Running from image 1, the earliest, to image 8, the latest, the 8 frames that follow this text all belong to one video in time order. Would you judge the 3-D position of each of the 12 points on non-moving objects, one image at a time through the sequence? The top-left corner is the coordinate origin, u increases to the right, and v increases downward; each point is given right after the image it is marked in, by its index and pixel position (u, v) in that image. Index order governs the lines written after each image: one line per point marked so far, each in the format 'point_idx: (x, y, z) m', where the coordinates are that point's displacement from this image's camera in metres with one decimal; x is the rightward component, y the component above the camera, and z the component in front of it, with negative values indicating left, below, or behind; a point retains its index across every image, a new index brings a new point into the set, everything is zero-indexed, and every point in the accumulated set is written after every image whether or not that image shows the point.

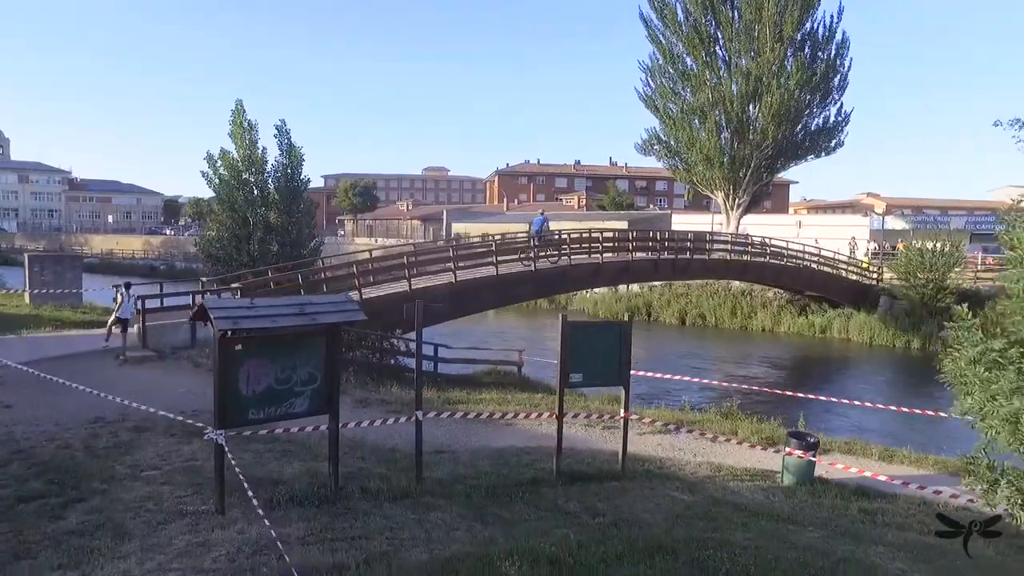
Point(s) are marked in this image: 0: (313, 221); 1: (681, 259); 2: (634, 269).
0: (-4.0, +1.3, +16.9) m
1: (+3.9, +0.6, +18.8) m
2: (+2.6, +0.3, +17.4) m
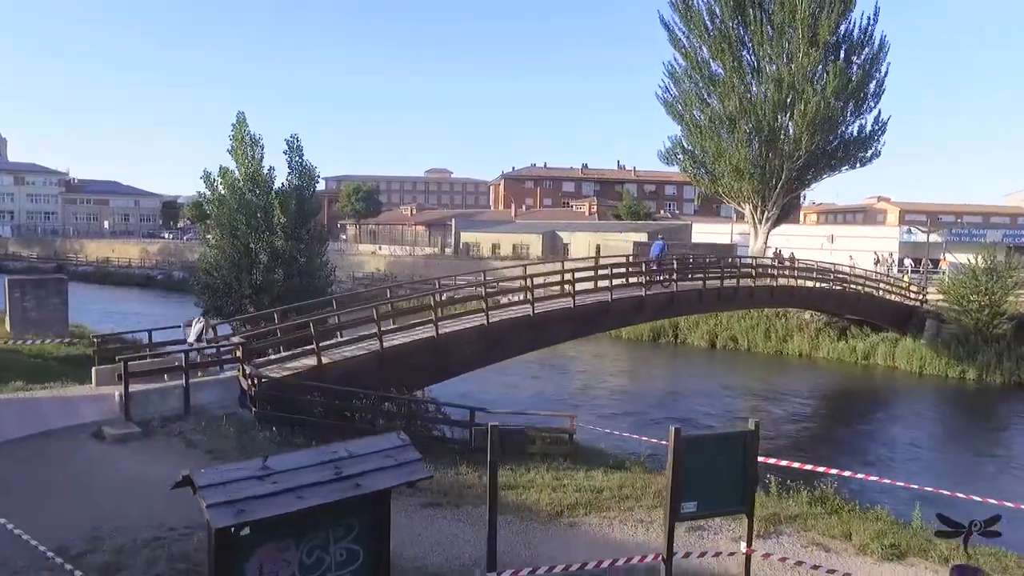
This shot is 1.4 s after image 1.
0: (-3.4, +0.7, +15.2) m
1: (+4.5, -0.1, +17.2) m
2: (+3.2, -0.3, +15.7) m
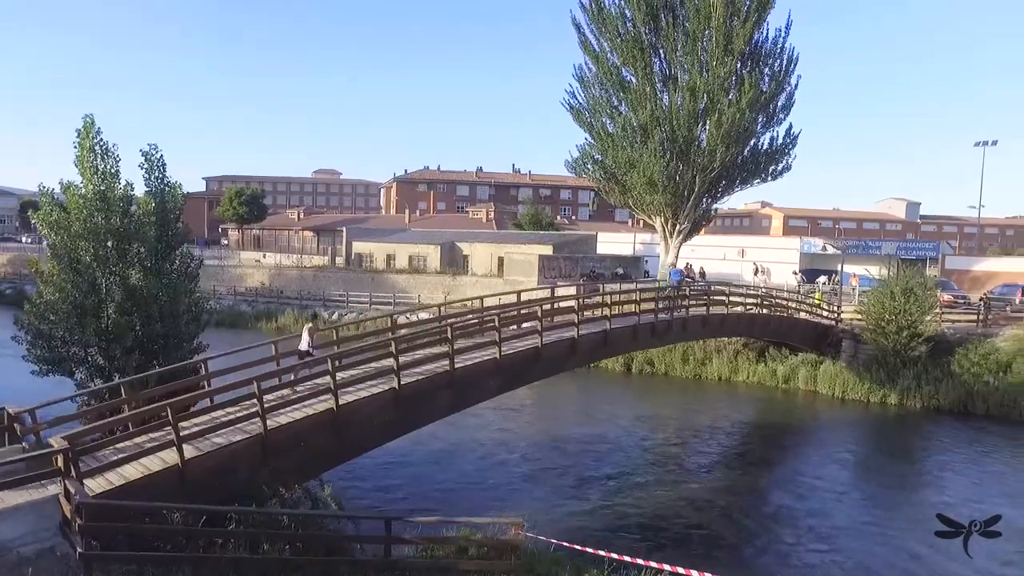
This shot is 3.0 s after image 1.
0: (-4.8, +0.1, +12.5) m
1: (+2.8, -0.7, +15.5) m
2: (+1.7, -0.9, +13.9) m
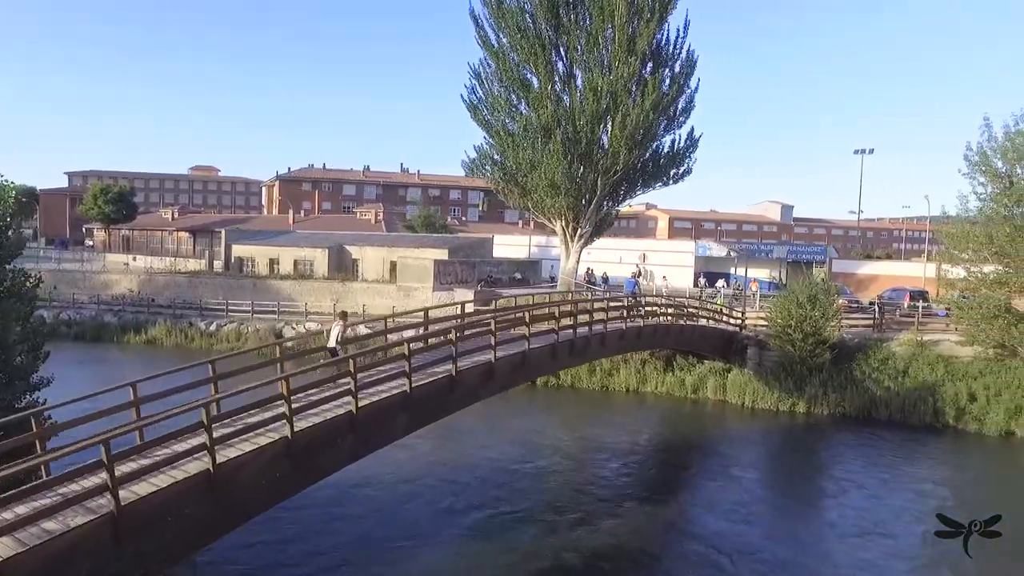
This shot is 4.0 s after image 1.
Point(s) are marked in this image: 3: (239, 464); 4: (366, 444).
0: (-6.0, -0.2, +10.3) m
1: (+1.1, -0.9, +14.3) m
2: (+0.3, -1.1, +12.6) m
3: (-2.4, -1.5, +7.3) m
4: (-1.6, -1.7, +9.0) m
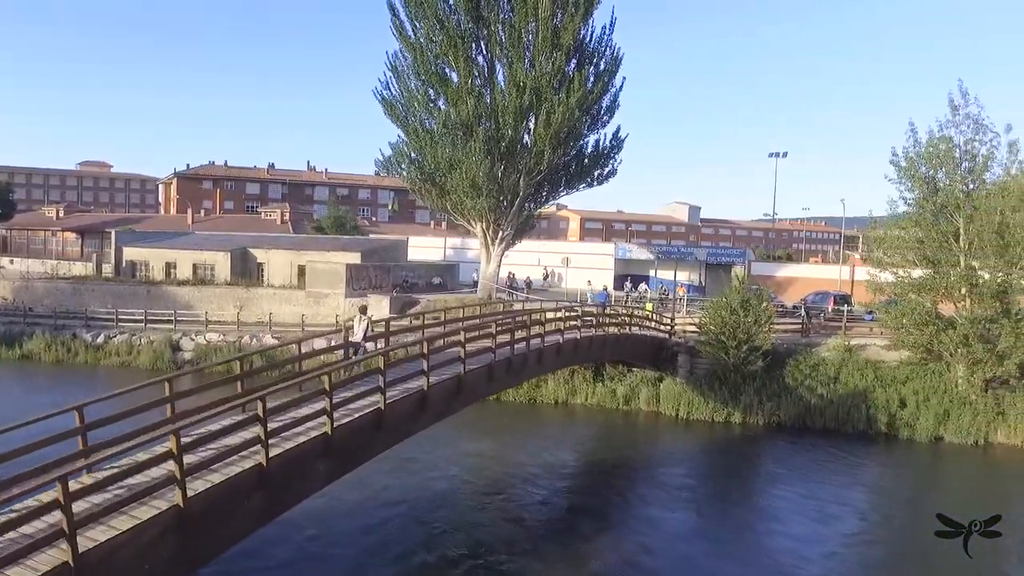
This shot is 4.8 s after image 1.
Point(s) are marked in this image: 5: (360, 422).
0: (-6.6, -0.4, +8.2) m
1: (+0.1, -1.1, +13.0) m
2: (-0.6, -1.3, +11.1) m
3: (-2.7, -1.7, +5.6) m
4: (-2.1, -1.9, +7.3) m
5: (-1.5, -1.4, +8.5) m
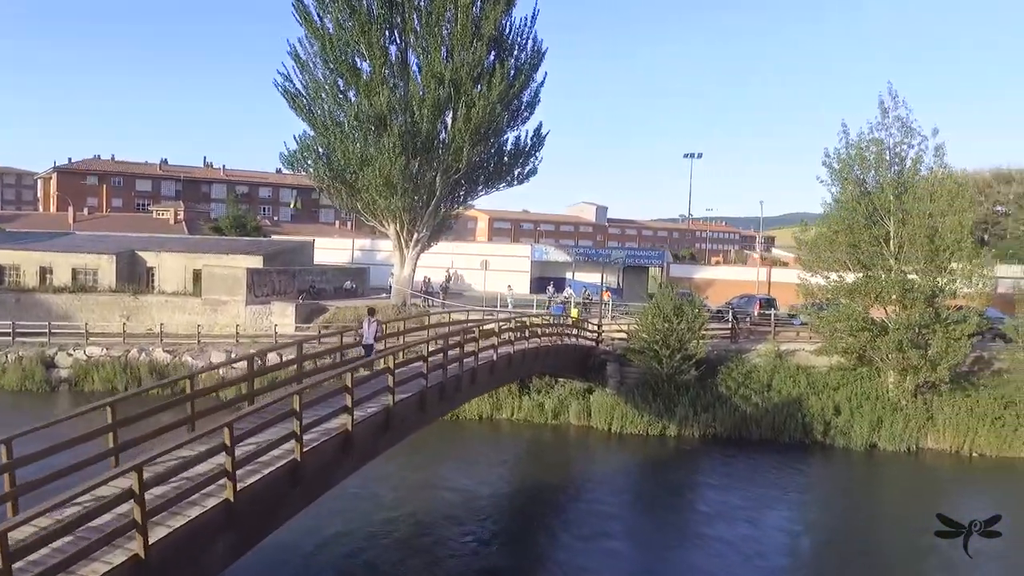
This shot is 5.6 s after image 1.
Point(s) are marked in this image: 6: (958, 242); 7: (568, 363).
0: (-6.9, -0.6, +5.9) m
1: (-0.9, -1.2, +11.4) m
2: (-1.3, -1.5, +9.5) m
3: (-2.8, -1.9, +3.7) m
4: (-2.3, -2.0, +5.5) m
5: (-1.9, -1.5, +6.8) m
6: (+10.8, +1.1, +20.1) m
7: (+1.3, -1.8, +19.8) m
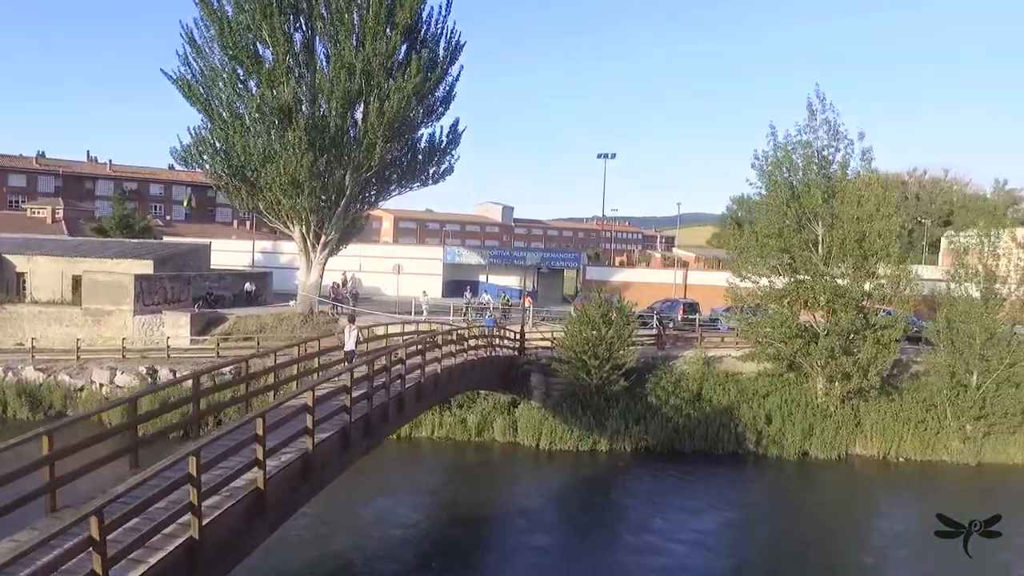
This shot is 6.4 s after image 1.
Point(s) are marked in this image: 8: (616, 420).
0: (-7.0, -0.9, +3.7) m
1: (-1.6, -1.4, +9.8) m
2: (-1.8, -1.7, +7.9) m
3: (-2.6, -2.1, +2.0) m
4: (-2.4, -2.2, +3.9) m
5: (-2.2, -1.7, +5.1) m
6: (+8.9, +1.0, +19.8) m
7: (-0.4, -1.9, +18.5) m
8: (+2.4, -3.1, +19.7) m
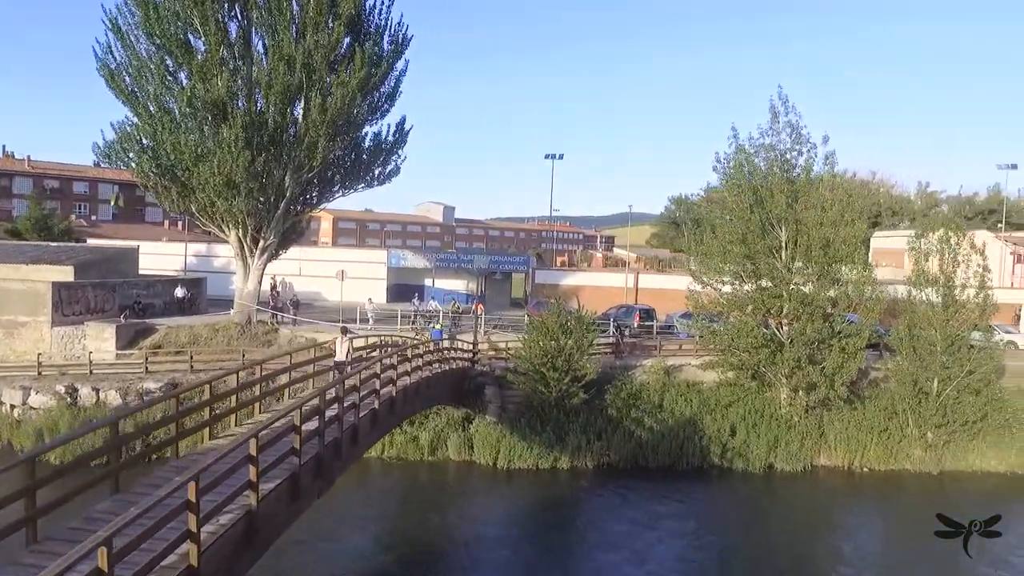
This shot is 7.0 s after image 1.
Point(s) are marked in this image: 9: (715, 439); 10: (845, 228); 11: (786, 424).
0: (-6.8, -1.1, +2.1) m
1: (-1.9, -1.6, +8.6) m
2: (-2.0, -1.9, +6.7) m
3: (-2.3, -2.3, +0.8) m
4: (-2.3, -2.5, +2.6) m
5: (-2.1, -1.9, +3.9) m
6: (+7.9, +0.8, +19.3) m
7: (-1.3, -2.1, +17.3) m
8: (+1.4, -3.3, +18.7) m
9: (+4.7, -3.5, +19.5) m
10: (+7.7, +1.4, +19.3) m
11: (+6.5, -3.2, +19.9) m
